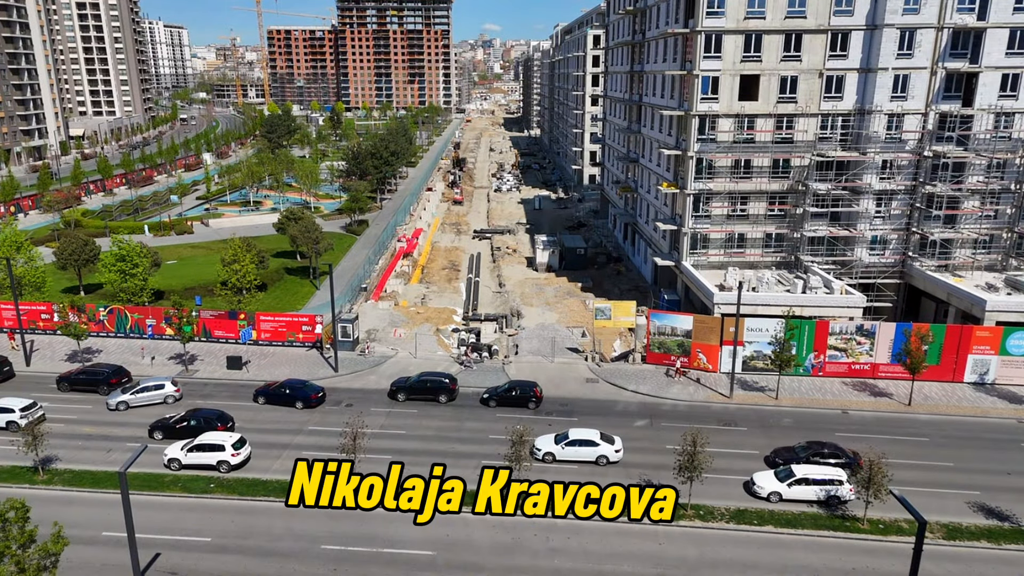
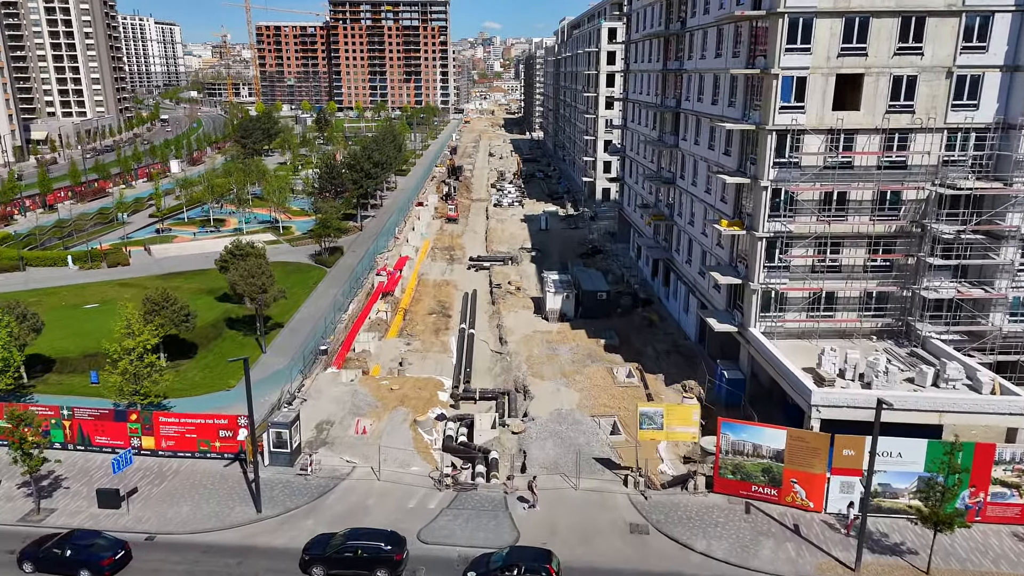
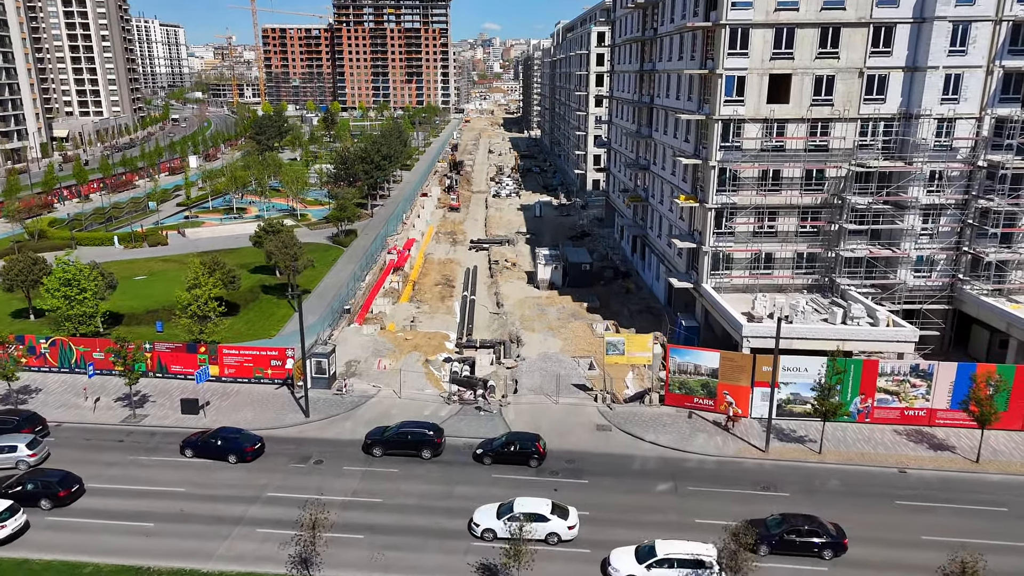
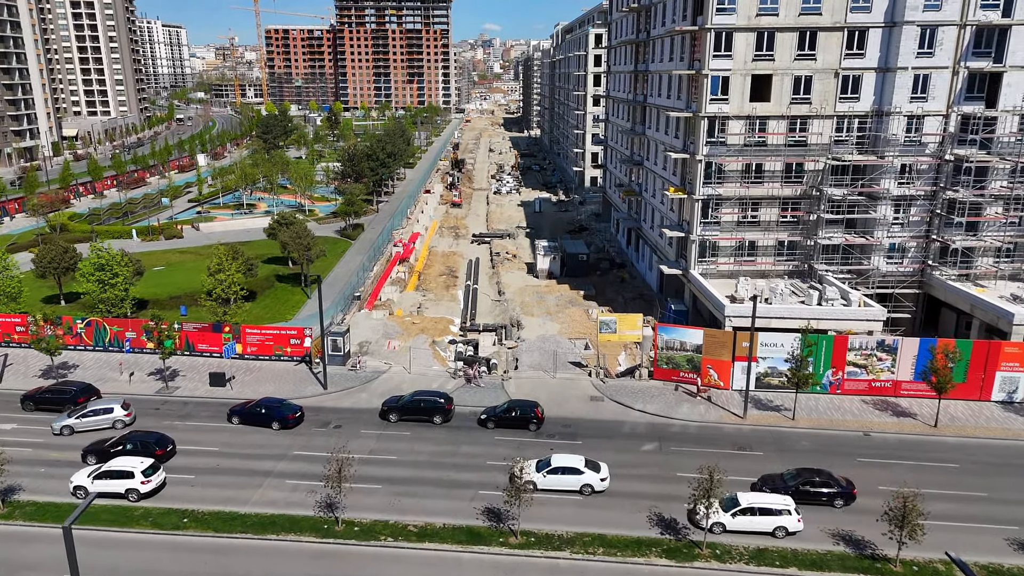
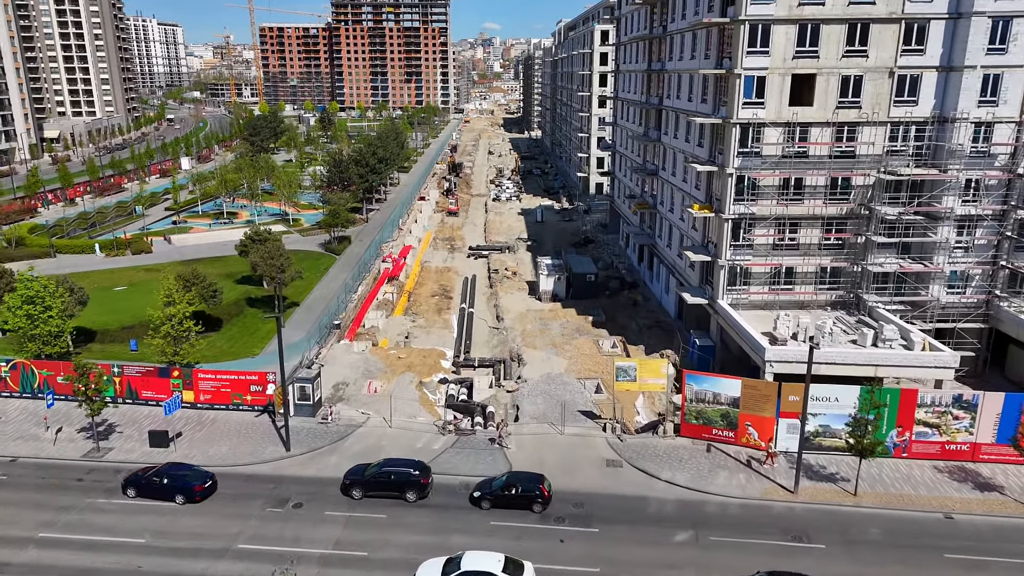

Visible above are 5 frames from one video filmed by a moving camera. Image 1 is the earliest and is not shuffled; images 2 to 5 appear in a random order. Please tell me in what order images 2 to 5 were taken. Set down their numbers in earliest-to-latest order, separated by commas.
4, 3, 5, 2
